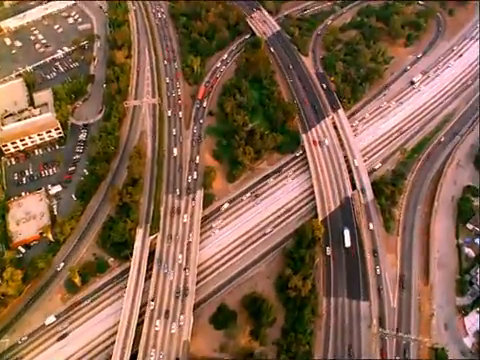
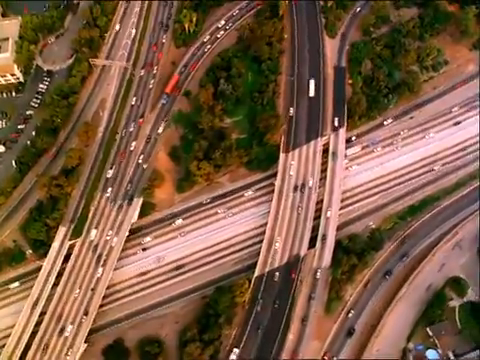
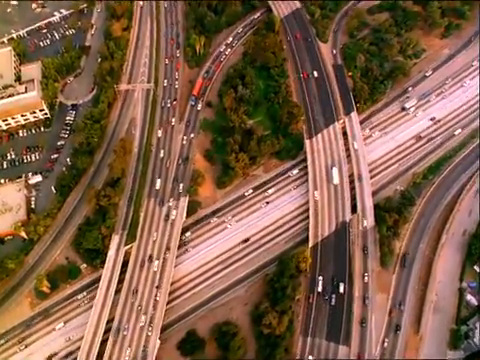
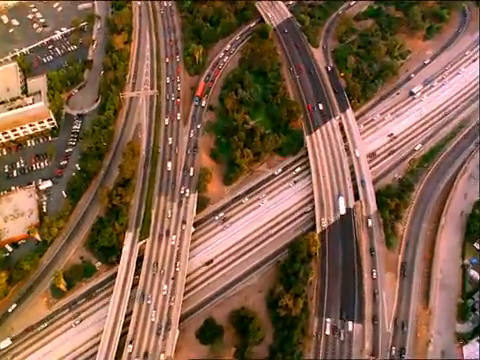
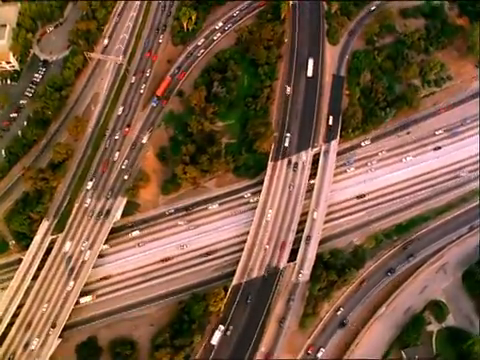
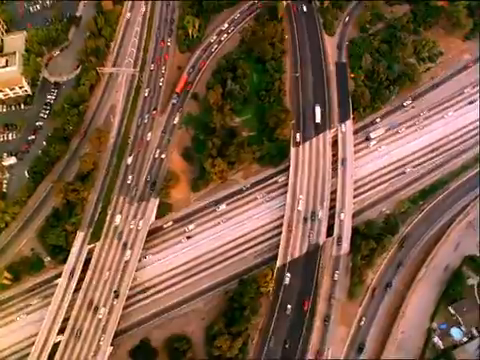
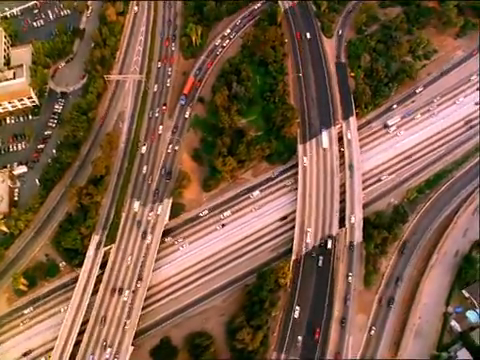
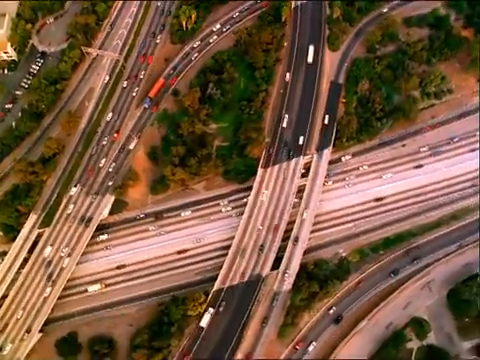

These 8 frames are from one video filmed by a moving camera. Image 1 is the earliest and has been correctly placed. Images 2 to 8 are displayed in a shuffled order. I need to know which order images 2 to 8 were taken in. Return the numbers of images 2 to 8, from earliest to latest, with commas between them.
4, 3, 7, 6, 2, 5, 8
